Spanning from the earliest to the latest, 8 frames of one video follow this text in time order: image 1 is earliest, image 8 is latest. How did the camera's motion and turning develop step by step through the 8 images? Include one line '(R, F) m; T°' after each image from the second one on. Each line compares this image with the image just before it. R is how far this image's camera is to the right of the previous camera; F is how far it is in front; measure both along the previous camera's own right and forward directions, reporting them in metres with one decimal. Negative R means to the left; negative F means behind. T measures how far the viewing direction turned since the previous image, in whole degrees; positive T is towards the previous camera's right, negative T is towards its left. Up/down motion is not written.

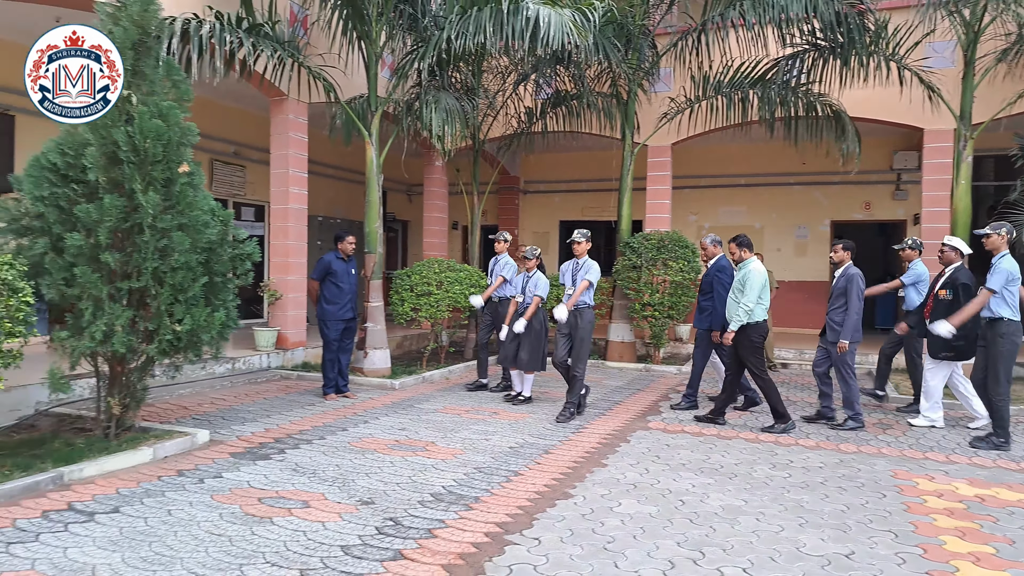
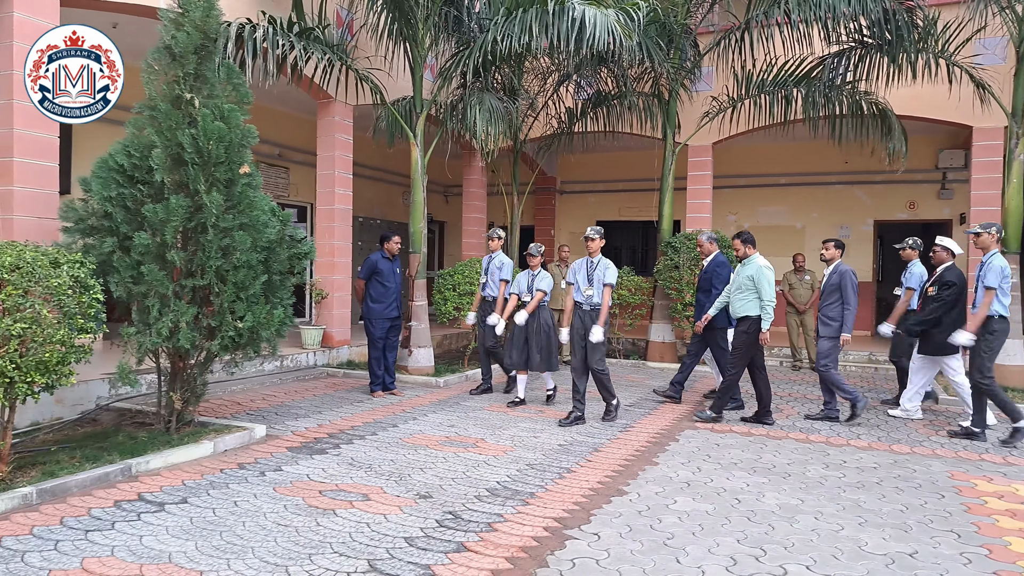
(-0.2, 0.0) m; -2°
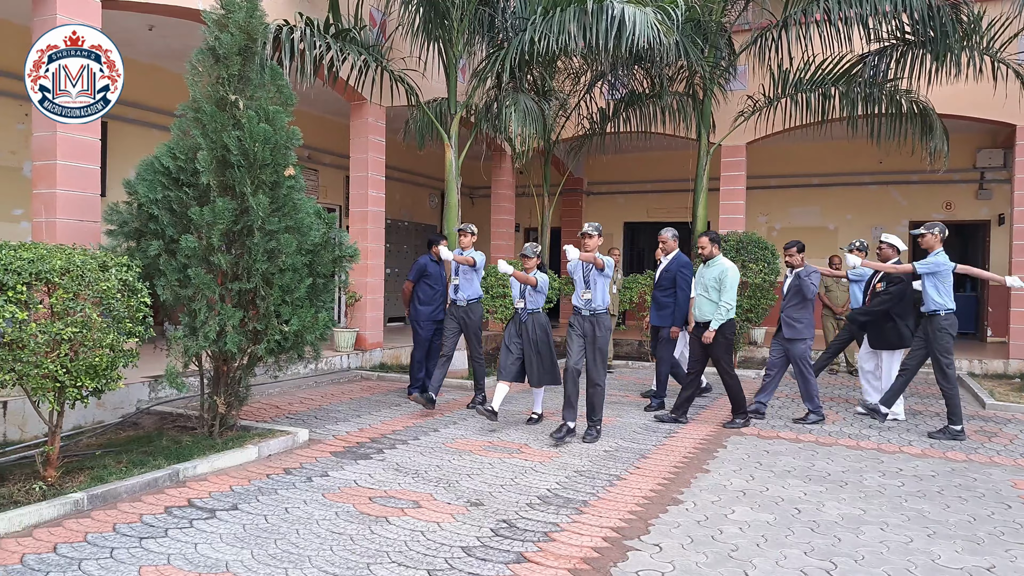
(-0.2, +0.1) m; -1°
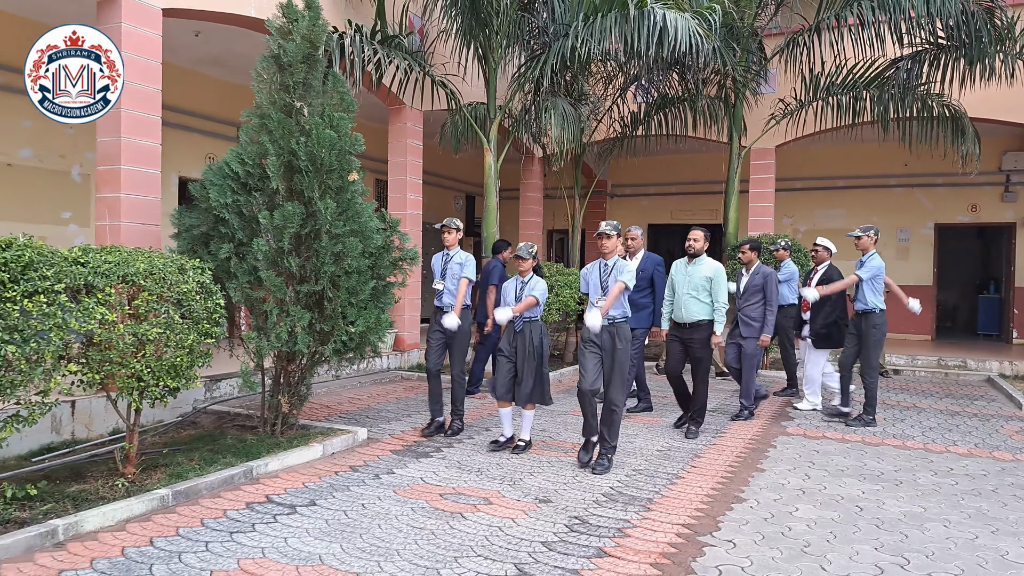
(-0.4, -0.1) m; 0°
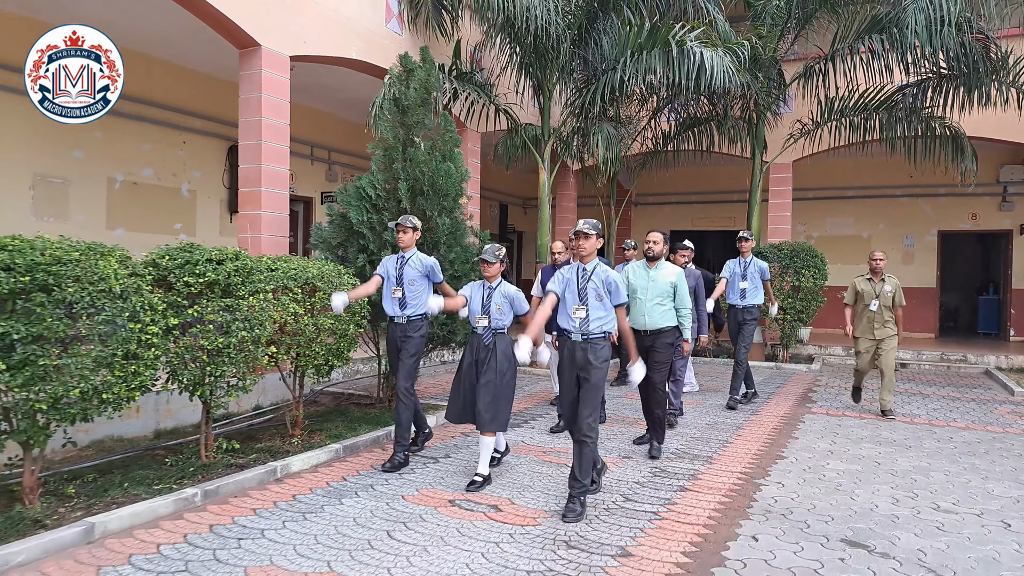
(-0.6, -1.1) m; 0°
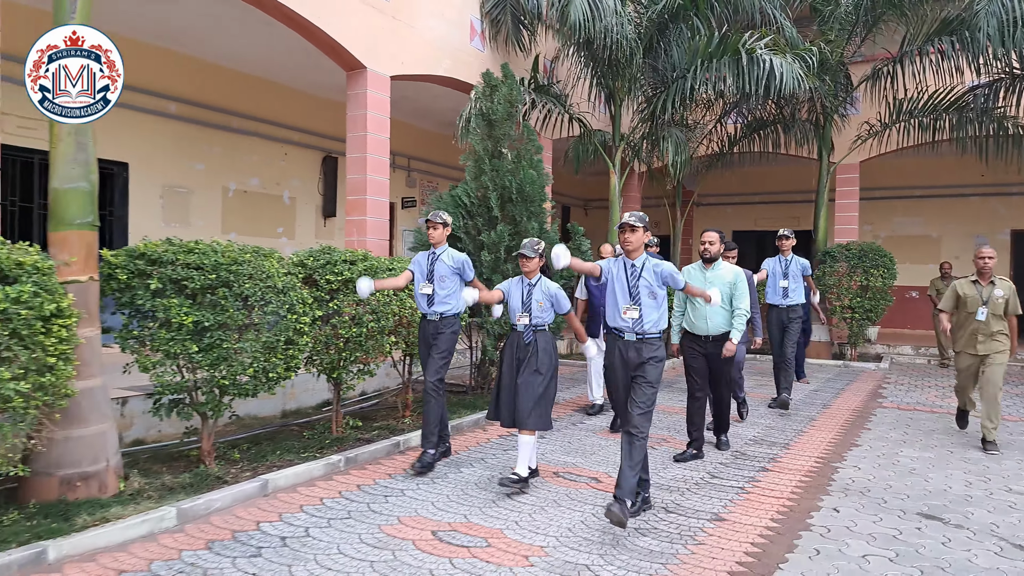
(-0.3, -0.6) m; -4°
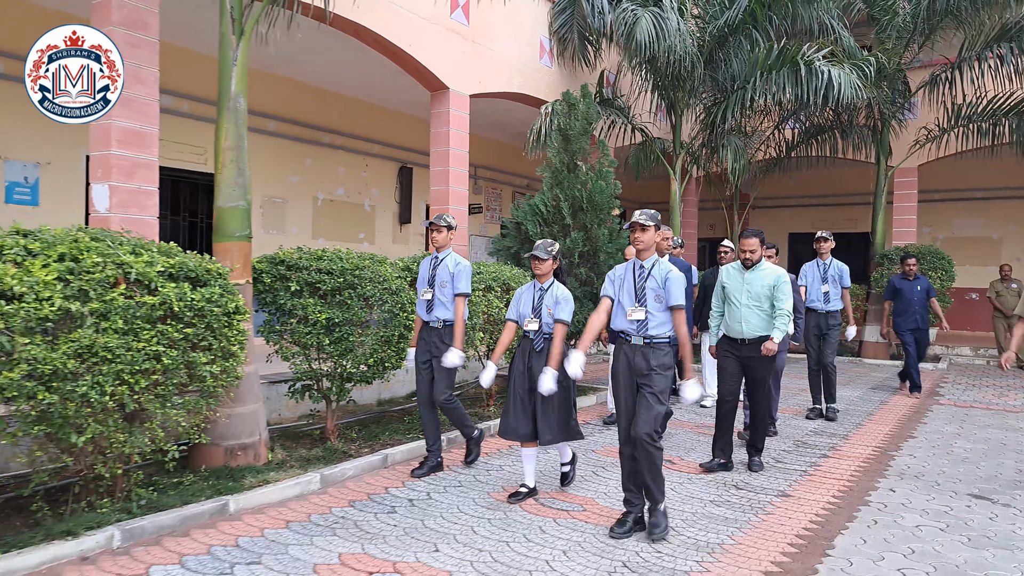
(-0.3, -0.6) m; -4°
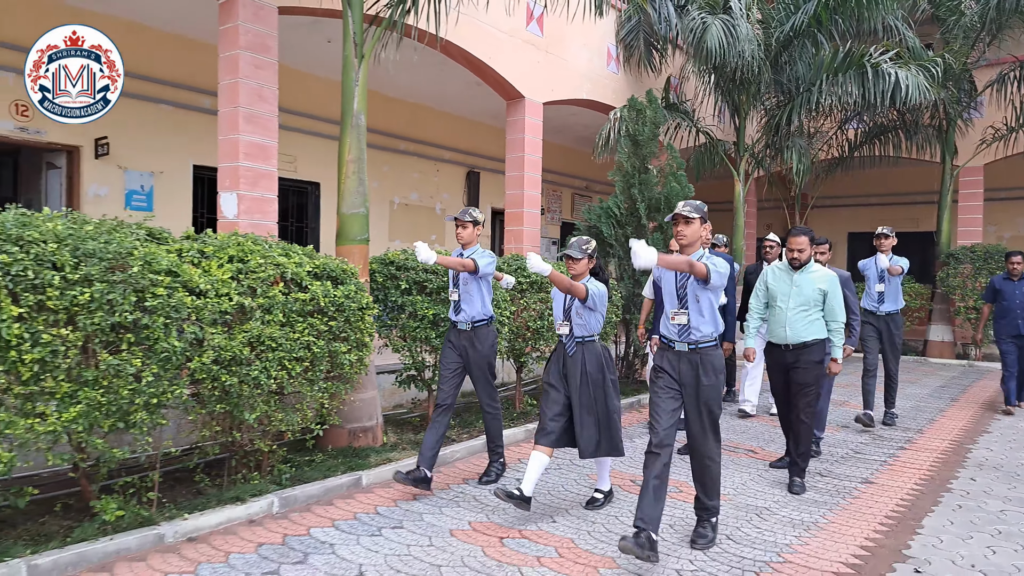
(-0.4, -0.4) m; -3°
